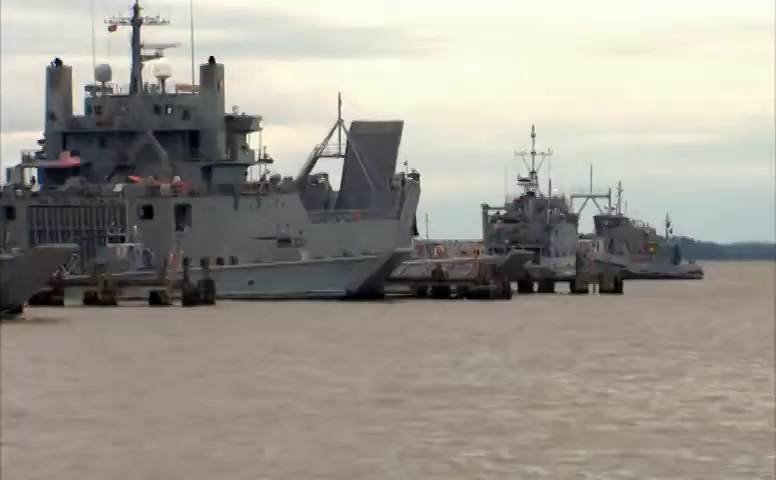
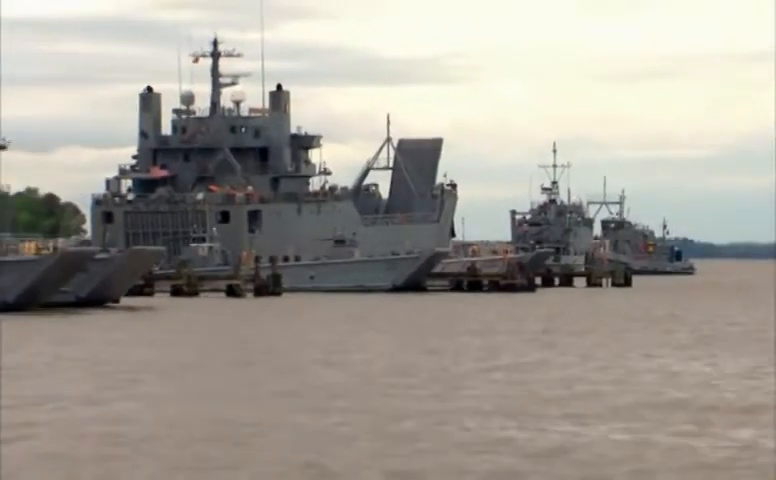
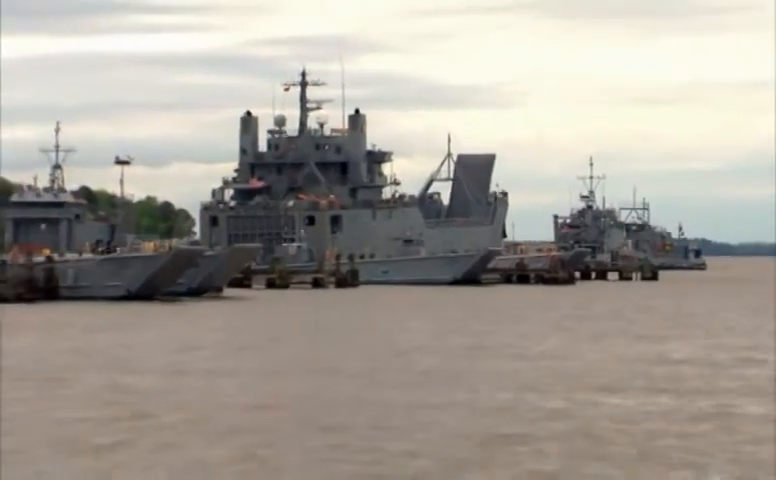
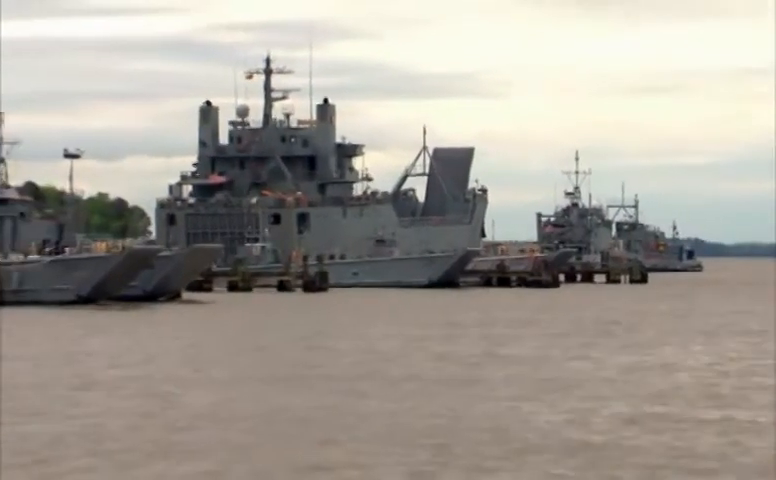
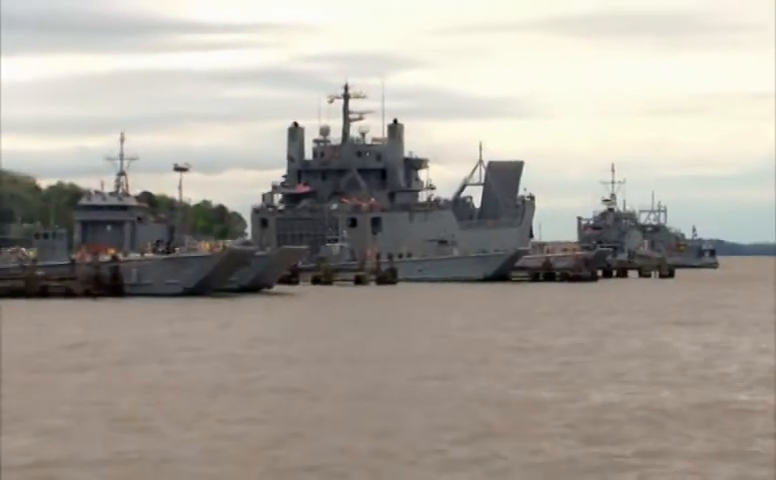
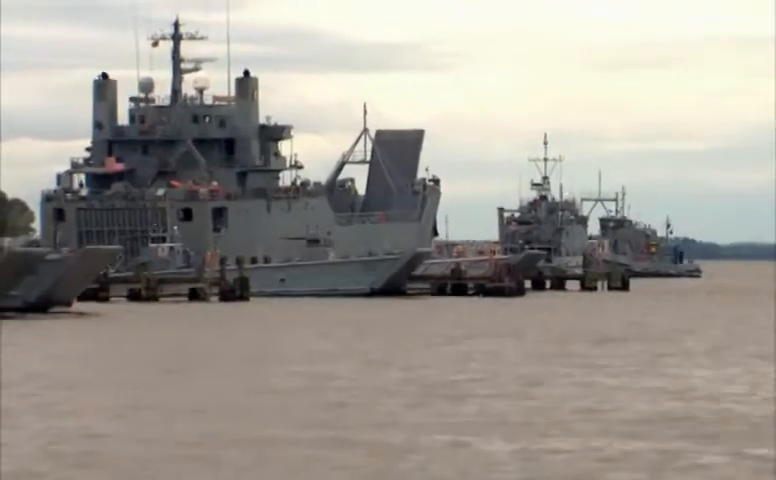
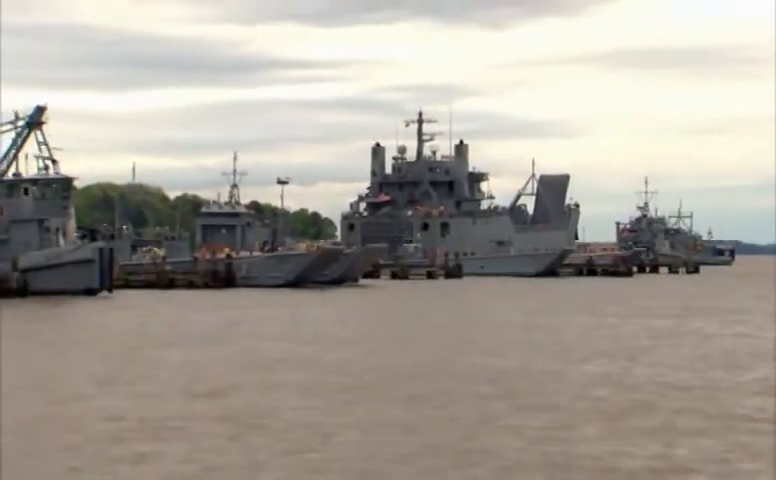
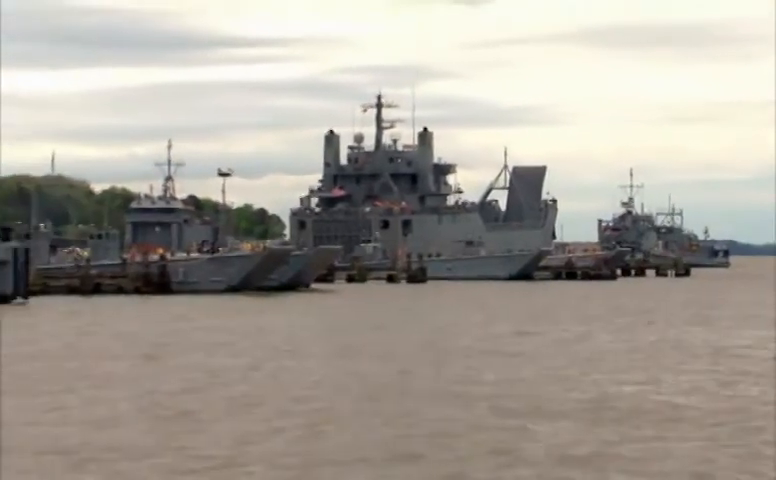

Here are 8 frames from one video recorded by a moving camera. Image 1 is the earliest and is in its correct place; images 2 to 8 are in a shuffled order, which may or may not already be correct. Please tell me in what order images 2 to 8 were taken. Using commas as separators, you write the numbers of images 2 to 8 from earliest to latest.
6, 2, 4, 3, 5, 8, 7
